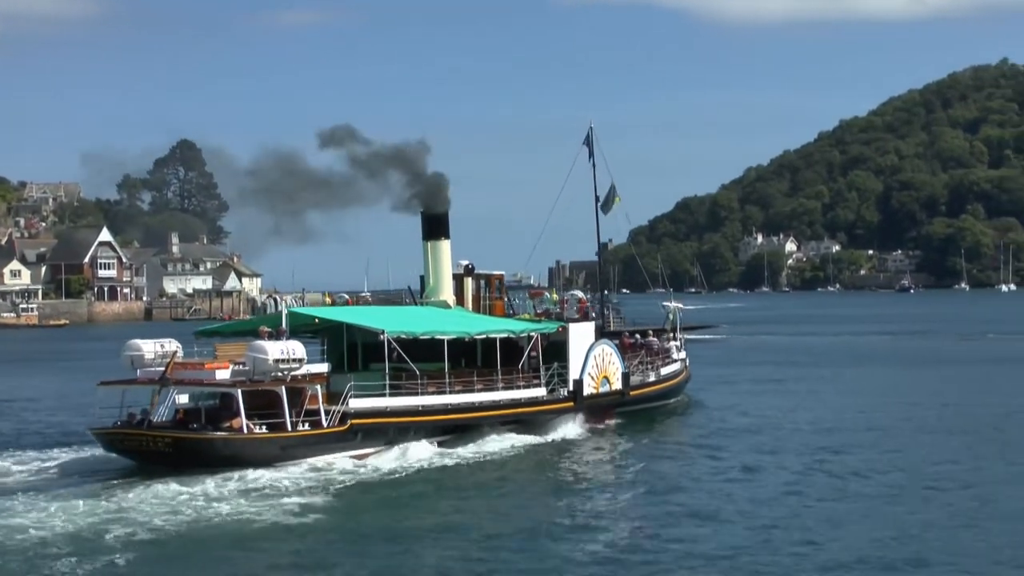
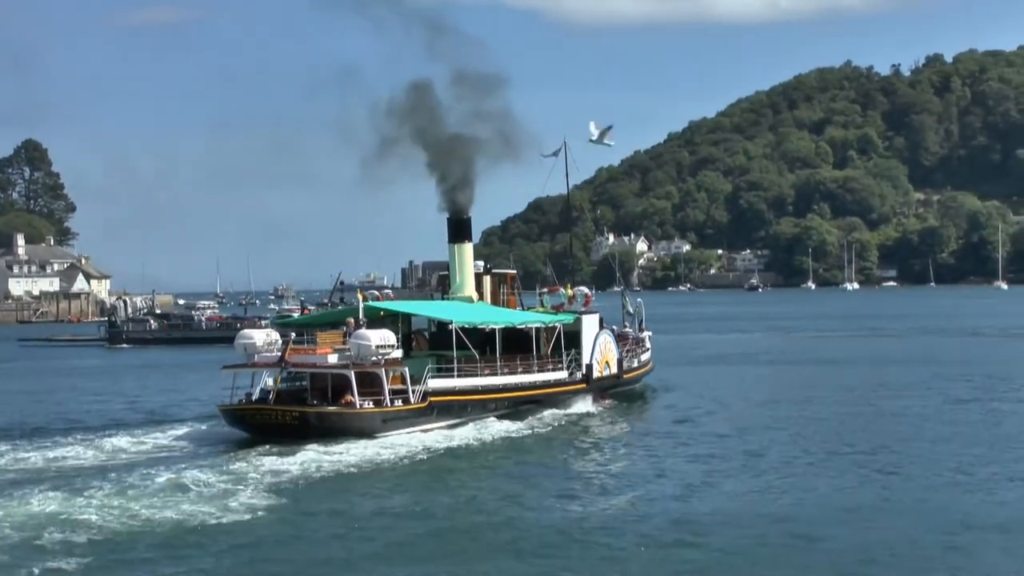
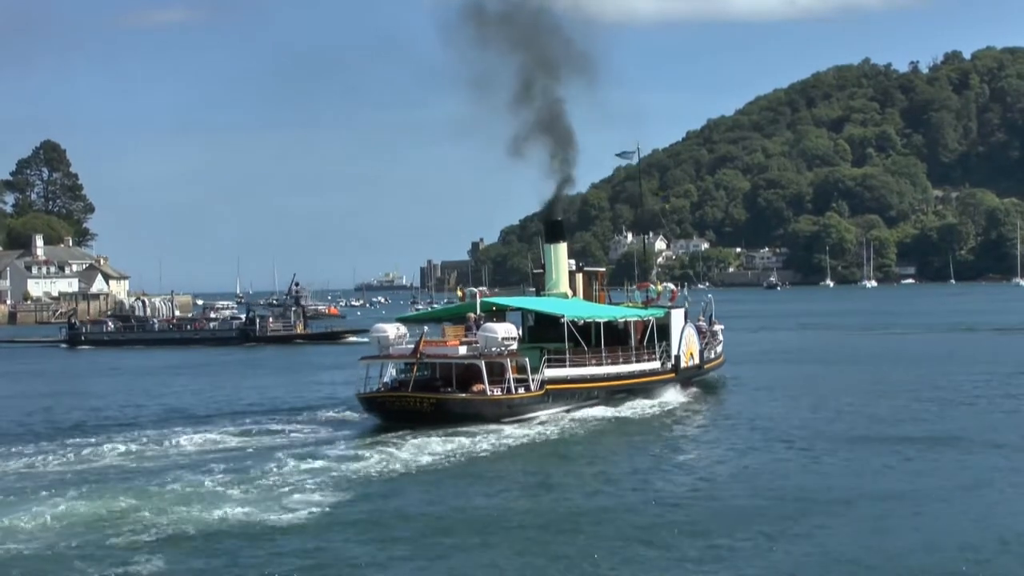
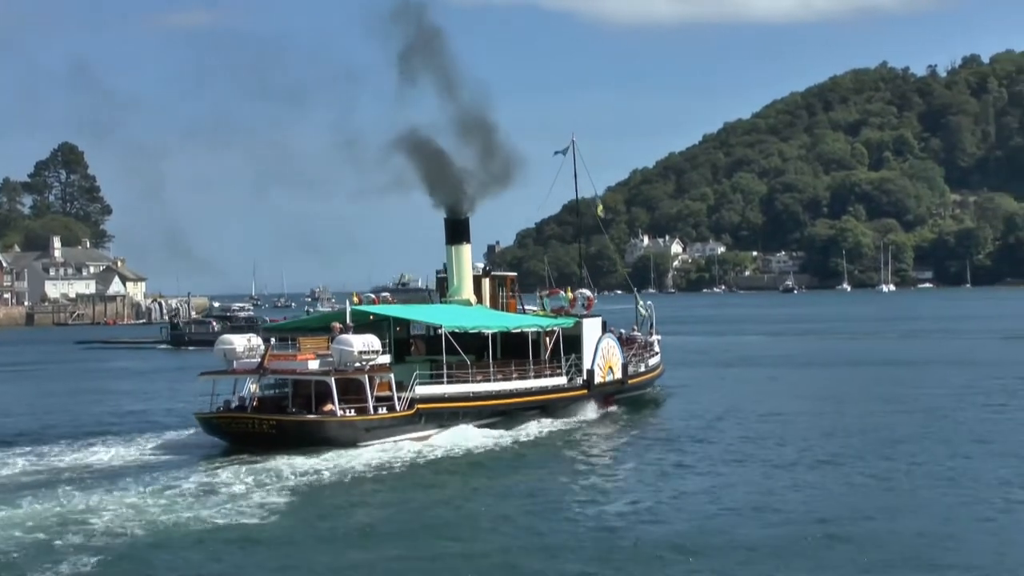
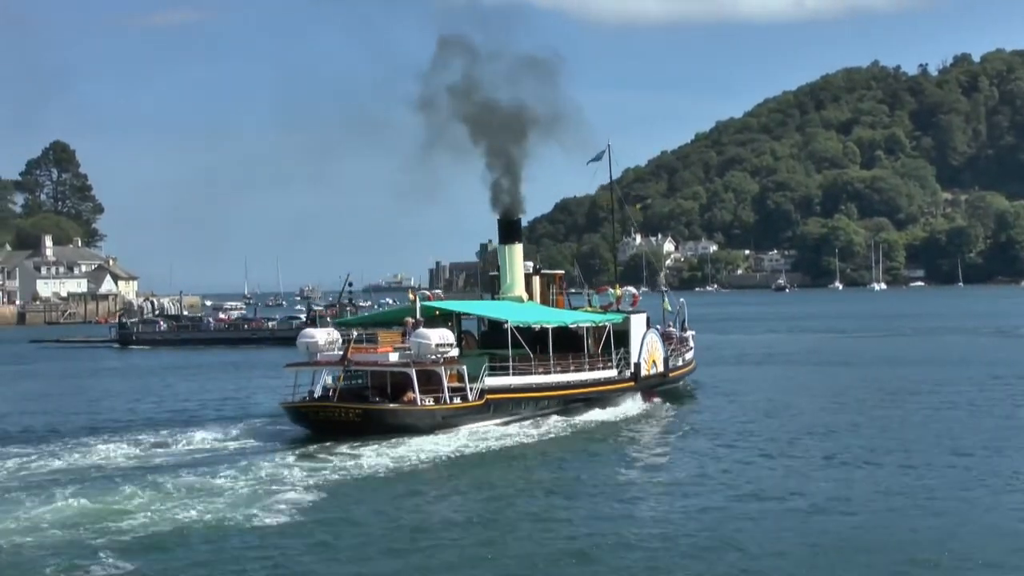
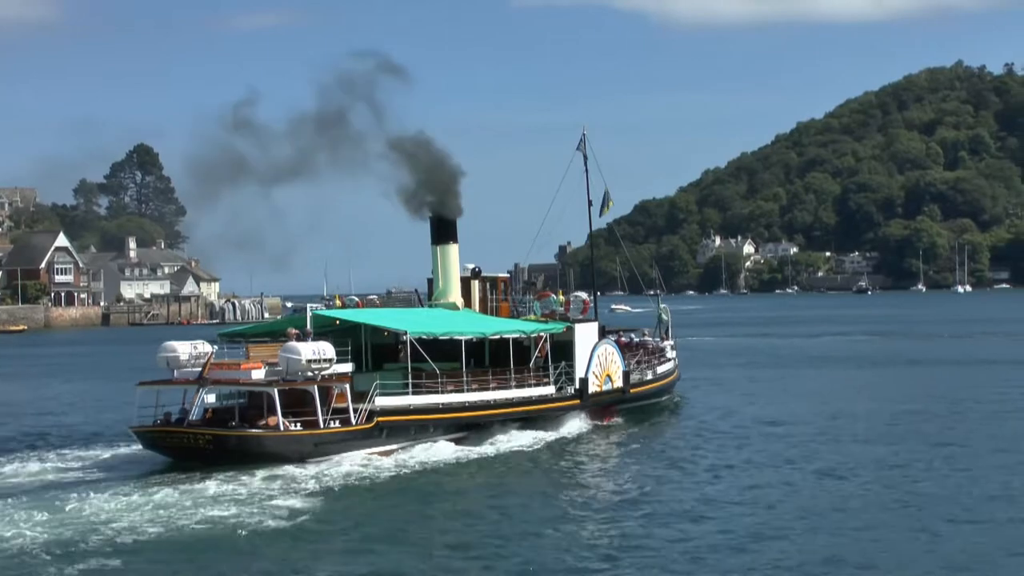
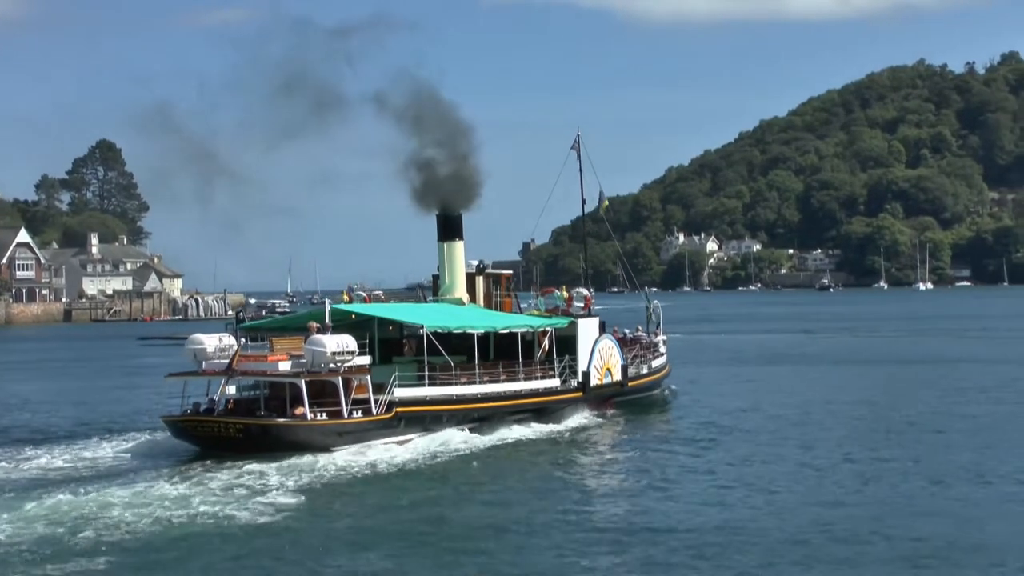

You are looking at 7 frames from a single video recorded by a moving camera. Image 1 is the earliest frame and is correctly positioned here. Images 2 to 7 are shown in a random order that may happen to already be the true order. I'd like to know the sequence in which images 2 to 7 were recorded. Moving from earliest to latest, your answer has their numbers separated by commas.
6, 7, 4, 2, 5, 3
